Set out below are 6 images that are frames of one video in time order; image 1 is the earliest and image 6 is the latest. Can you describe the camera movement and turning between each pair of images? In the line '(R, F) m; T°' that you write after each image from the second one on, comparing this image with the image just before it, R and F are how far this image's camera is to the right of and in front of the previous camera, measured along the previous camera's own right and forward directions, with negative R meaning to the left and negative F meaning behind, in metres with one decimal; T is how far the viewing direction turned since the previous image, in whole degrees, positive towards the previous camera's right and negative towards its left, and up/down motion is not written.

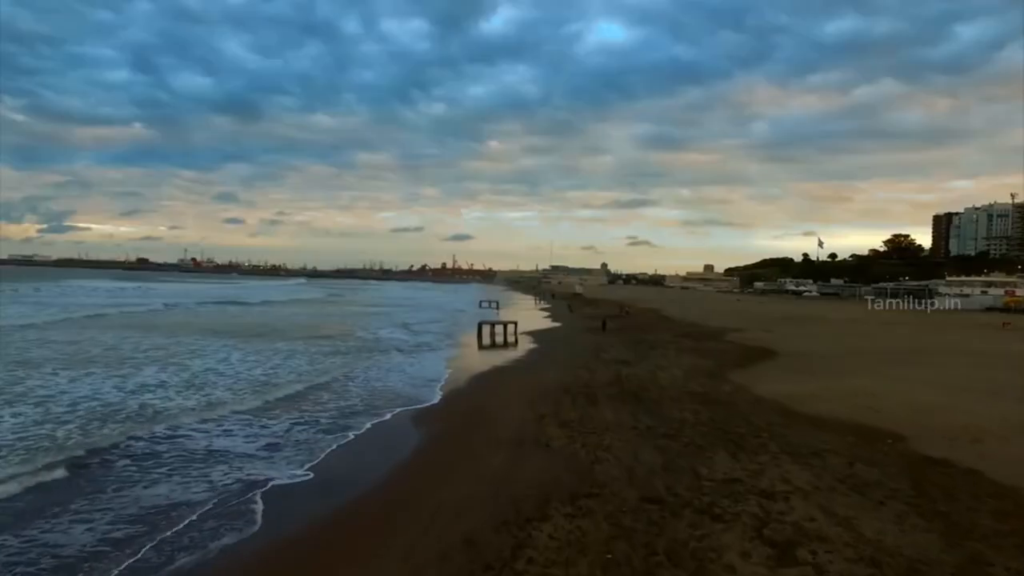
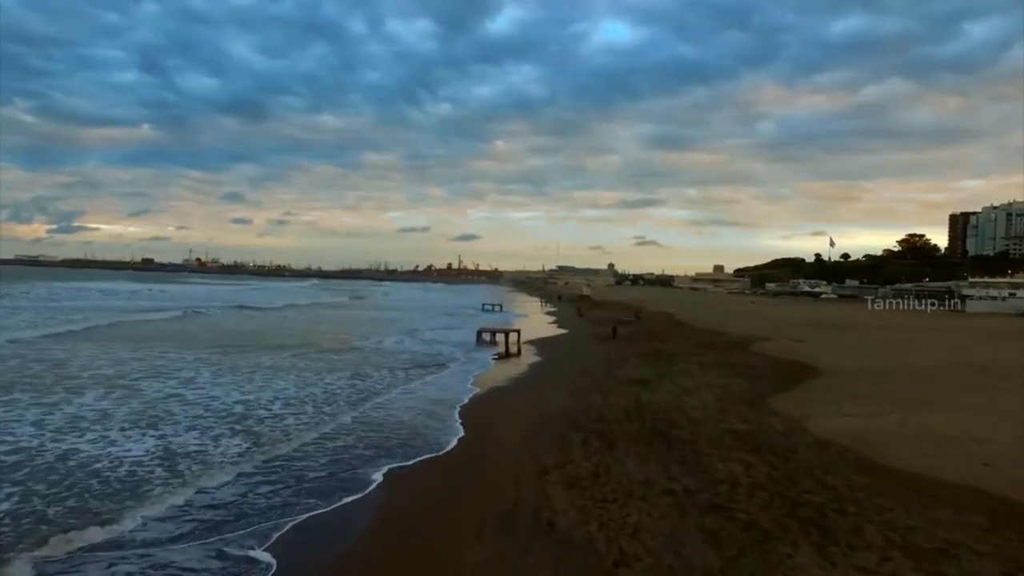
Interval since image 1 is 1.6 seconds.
(+0.2, +2.5) m; -1°
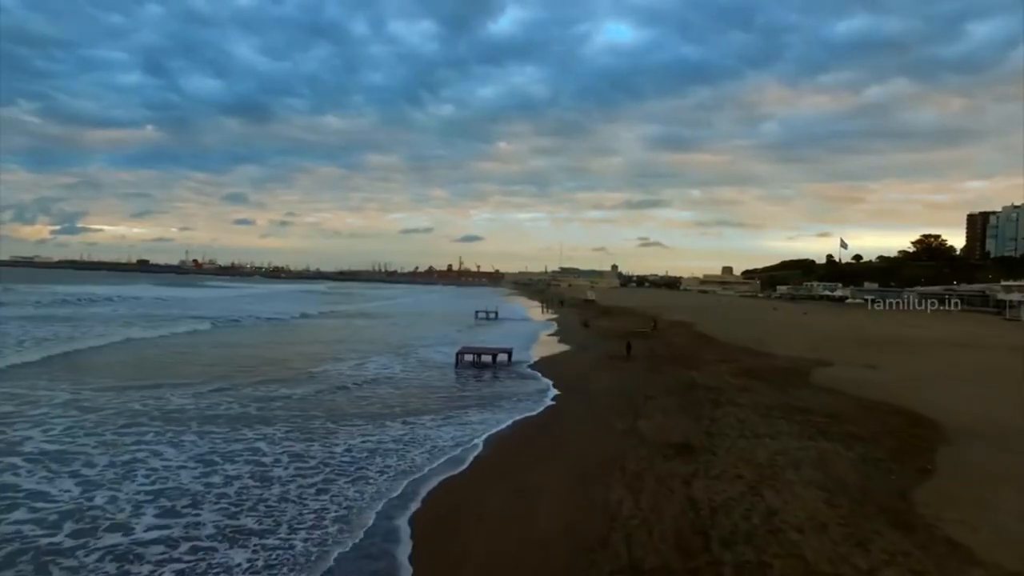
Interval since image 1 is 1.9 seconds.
(+0.3, +5.0) m; 0°
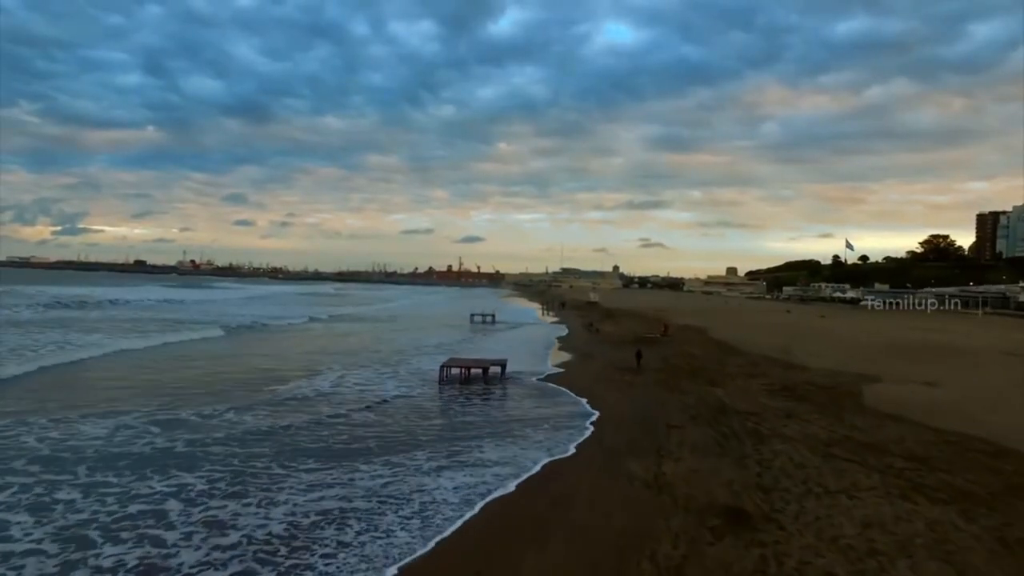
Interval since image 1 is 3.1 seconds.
(+0.1, +2.6) m; 0°
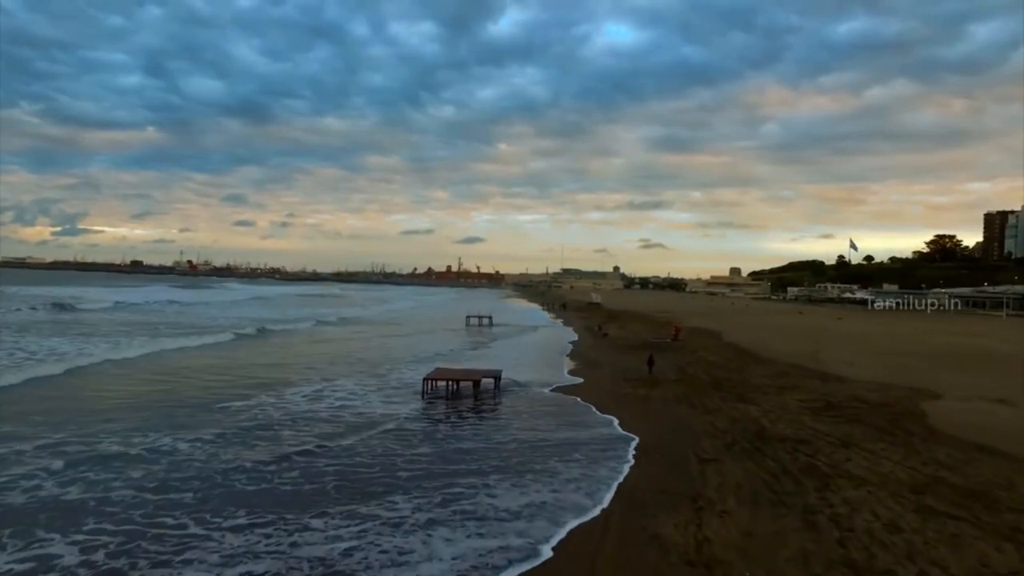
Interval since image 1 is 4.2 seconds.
(+0.1, +2.3) m; 0°
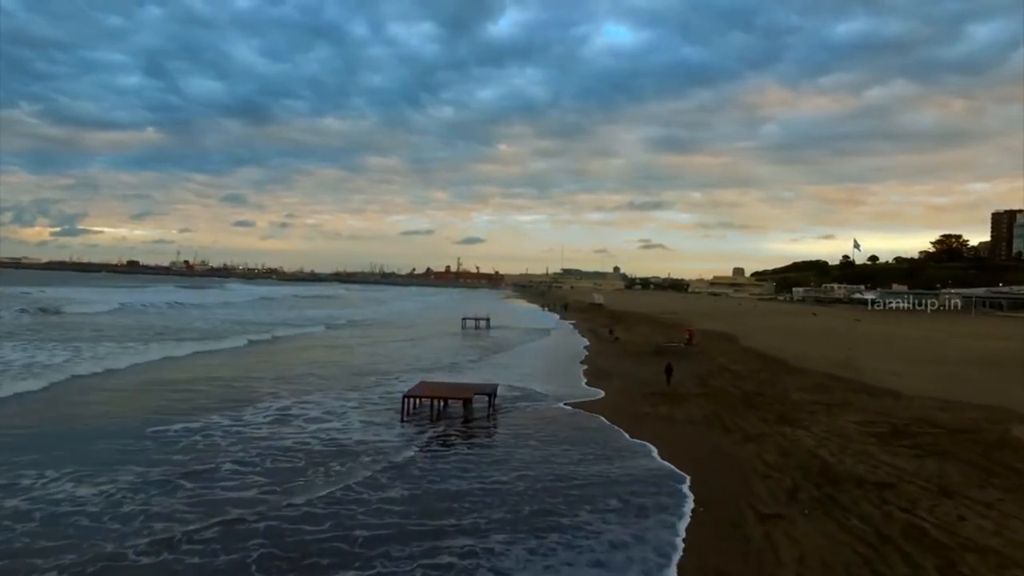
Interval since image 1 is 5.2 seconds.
(0.0, +2.4) m; 0°
